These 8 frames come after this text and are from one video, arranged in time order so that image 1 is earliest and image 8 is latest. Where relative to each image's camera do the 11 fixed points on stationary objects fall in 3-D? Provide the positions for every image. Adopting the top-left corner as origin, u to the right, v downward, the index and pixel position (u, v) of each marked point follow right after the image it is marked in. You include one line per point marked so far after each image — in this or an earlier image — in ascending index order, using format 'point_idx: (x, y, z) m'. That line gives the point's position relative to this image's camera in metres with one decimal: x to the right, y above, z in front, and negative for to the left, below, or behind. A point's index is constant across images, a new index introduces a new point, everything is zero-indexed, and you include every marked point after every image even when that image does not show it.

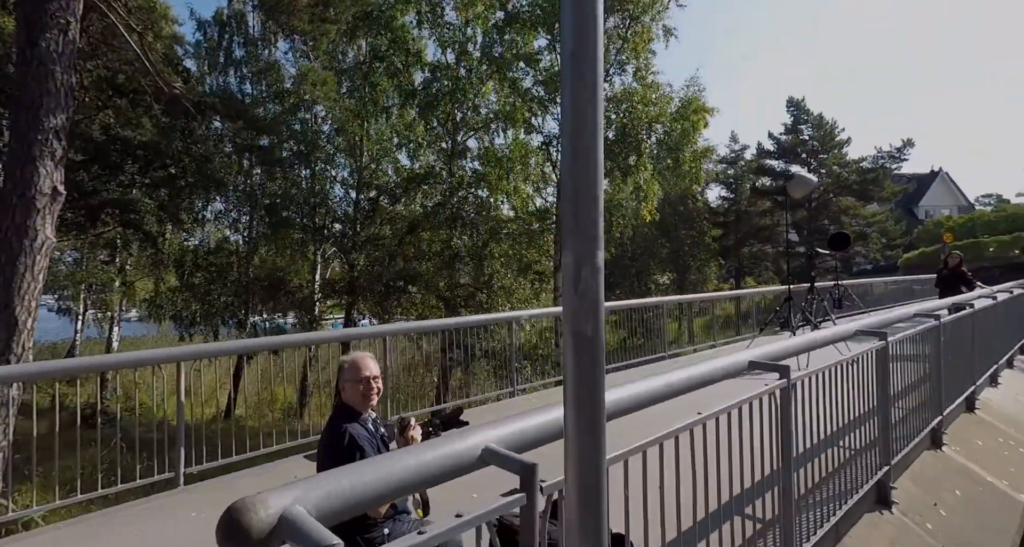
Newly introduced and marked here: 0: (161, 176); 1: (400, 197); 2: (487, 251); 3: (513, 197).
0: (-5.2, +1.4, +7.5) m
1: (-2.0, +1.4, +9.5) m
2: (-0.3, +0.6, +10.6) m
3: (+0.2, +1.8, +11.5) m
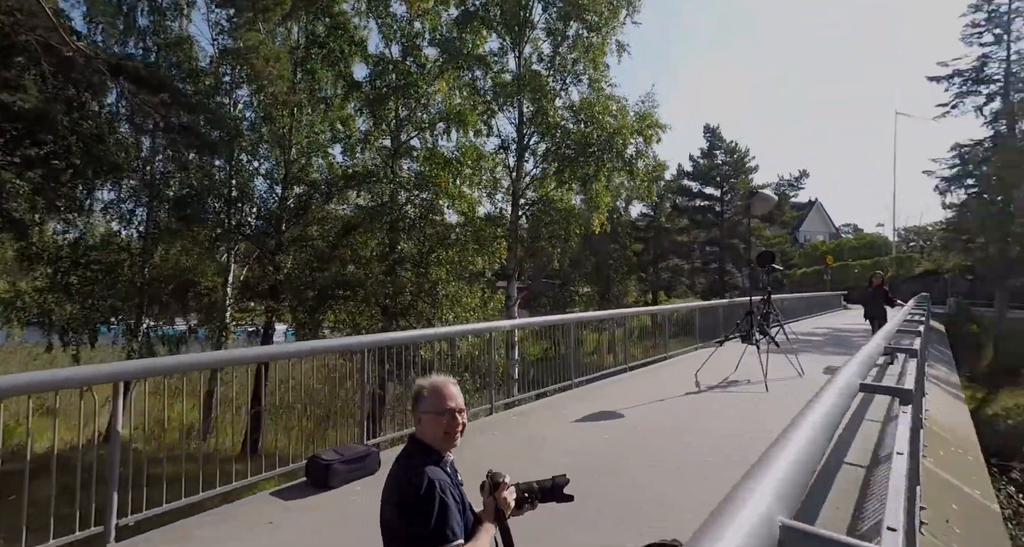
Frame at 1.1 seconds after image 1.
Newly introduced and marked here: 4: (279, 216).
0: (-5.8, +1.4, +6.3) m
1: (-3.0, +1.4, +8.8) m
2: (-1.6, +0.5, +10.1) m
3: (-1.2, +1.6, +11.2) m
4: (-3.9, +0.9, +8.5) m
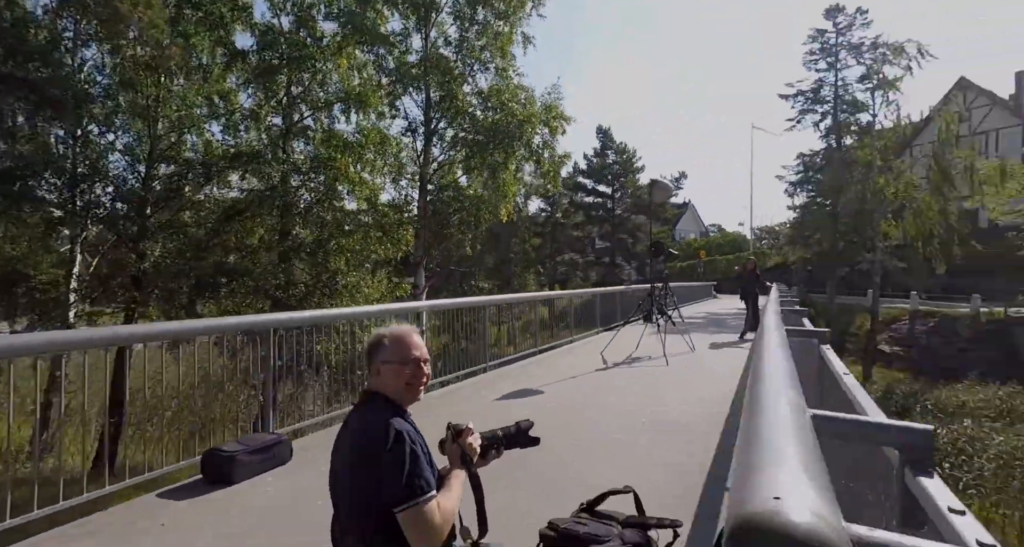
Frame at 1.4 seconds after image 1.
0: (-6.8, +1.6, +4.9) m
1: (-4.6, +1.5, +7.9) m
2: (-3.5, +0.6, +9.5) m
3: (-3.3, +1.8, +10.6) m
4: (-5.3, +1.1, +7.5) m
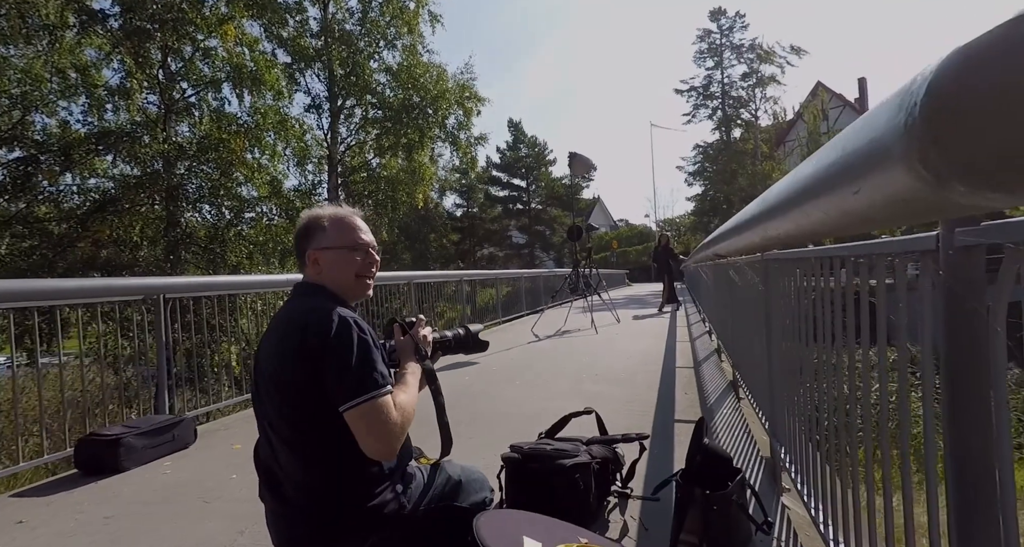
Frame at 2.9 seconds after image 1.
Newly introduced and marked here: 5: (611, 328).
0: (-7.4, +1.5, +3.6) m
1: (-5.8, +1.4, +6.9) m
2: (-4.9, +0.6, +8.7) m
3: (-5.0, +1.8, +9.8) m
4: (-6.4, +1.0, +6.3) m
5: (+1.9, -1.0, +9.5) m
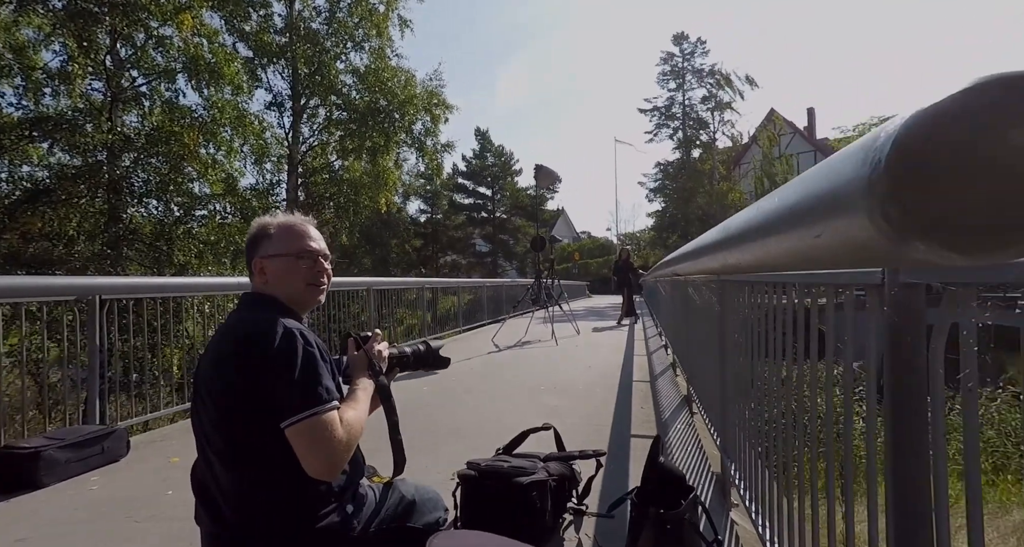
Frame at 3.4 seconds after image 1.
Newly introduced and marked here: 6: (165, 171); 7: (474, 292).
0: (-7.6, +1.6, +3.0) m
1: (-6.2, +1.5, +6.5) m
2: (-5.5, +0.6, +8.3) m
3: (-5.6, +1.8, +9.4) m
4: (-6.8, +1.1, +5.9) m
5: (+1.2, -1.2, +9.6) m
6: (-6.2, +1.8, +9.1) m
7: (-0.8, -0.4, +11.1) m
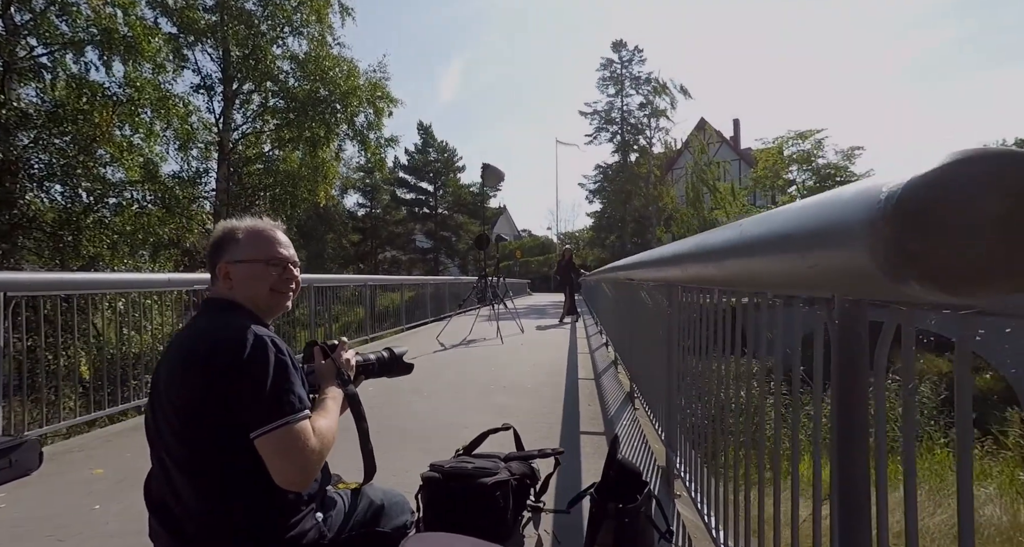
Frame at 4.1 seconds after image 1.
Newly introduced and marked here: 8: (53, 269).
0: (-7.8, +1.7, +2.1) m
1: (-6.9, +1.6, +5.7) m
2: (-6.4, +0.7, +7.6) m
3: (-6.6, +1.9, +8.7) m
4: (-7.4, +1.2, +5.0) m
5: (0.0, -1.2, +9.7) m
6: (-7.1, +2.0, +8.3) m
7: (-2.1, -0.3, +10.9) m
8: (-7.3, +0.1, +8.2) m
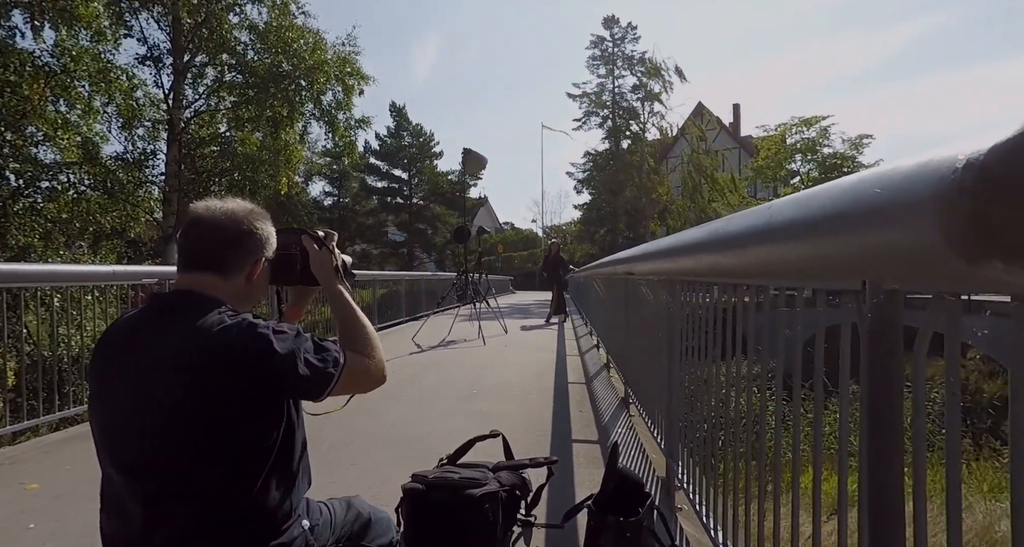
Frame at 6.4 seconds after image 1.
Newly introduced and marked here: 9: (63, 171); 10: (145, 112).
0: (-7.9, +1.8, +1.3) m
1: (-7.0, +1.7, +5.0) m
2: (-6.6, +0.8, +6.9) m
3: (-6.9, +2.0, +8.0) m
4: (-7.6, +1.3, +4.3) m
5: (-0.3, -1.1, +9.2) m
6: (-7.4, +2.1, +7.6) m
7: (-2.5, -0.2, +10.4) m
8: (-7.5, +0.2, +7.4) m
9: (-7.2, +1.6, +8.6) m
10: (-8.1, +3.6, +11.7) m
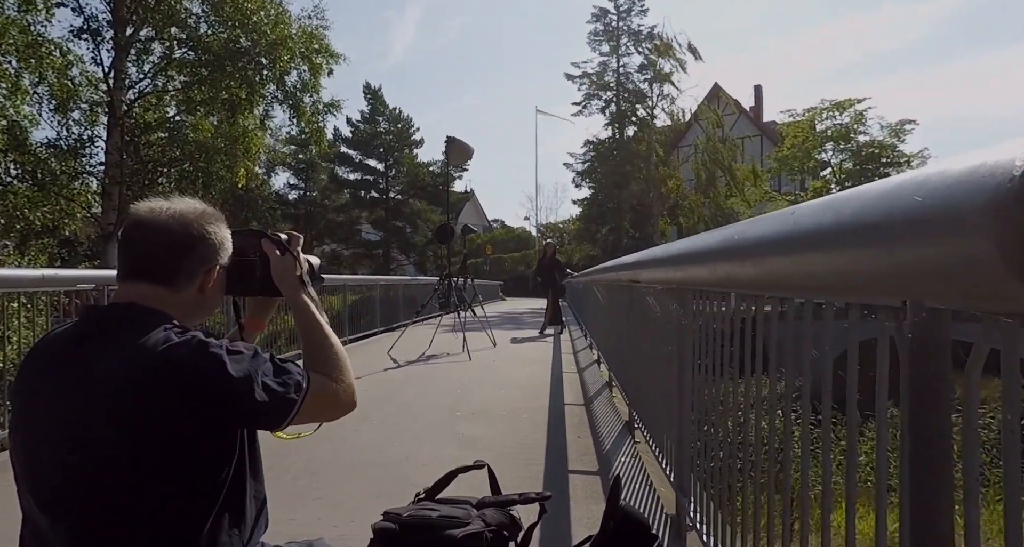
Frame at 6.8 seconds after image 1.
0: (-8.0, +1.8, +0.7) m
1: (-7.1, +1.7, +4.3) m
2: (-6.7, +0.8, +6.2) m
3: (-7.0, +2.0, +7.3) m
4: (-7.6, +1.3, +3.6) m
5: (-0.4, -1.2, +8.5) m
6: (-7.5, +2.0, +6.9) m
7: (-2.6, -0.3, +9.7) m
8: (-7.6, +0.2, +6.7) m
9: (-7.3, +1.6, +7.9) m
10: (-8.2, +3.5, +11.0) m
